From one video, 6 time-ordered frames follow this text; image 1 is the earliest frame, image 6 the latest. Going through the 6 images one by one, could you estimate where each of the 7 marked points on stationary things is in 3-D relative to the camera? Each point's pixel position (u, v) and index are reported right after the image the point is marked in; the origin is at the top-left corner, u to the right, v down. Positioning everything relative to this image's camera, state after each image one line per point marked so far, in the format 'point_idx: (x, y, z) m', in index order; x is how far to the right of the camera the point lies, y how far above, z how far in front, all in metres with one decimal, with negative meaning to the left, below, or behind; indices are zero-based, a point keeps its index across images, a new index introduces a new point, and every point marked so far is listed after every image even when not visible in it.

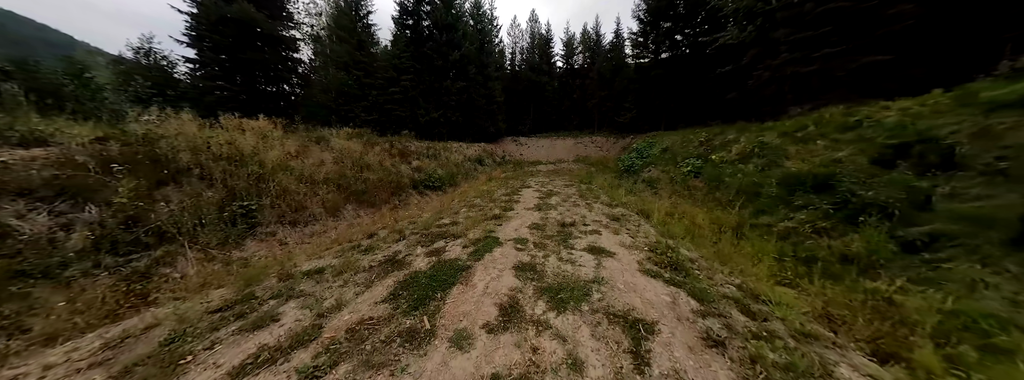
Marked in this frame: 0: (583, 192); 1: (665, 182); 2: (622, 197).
0: (+3.3, 0.0, +10.3) m
1: (+7.4, +0.5, +11.1) m
2: (+4.6, -0.2, +9.9) m
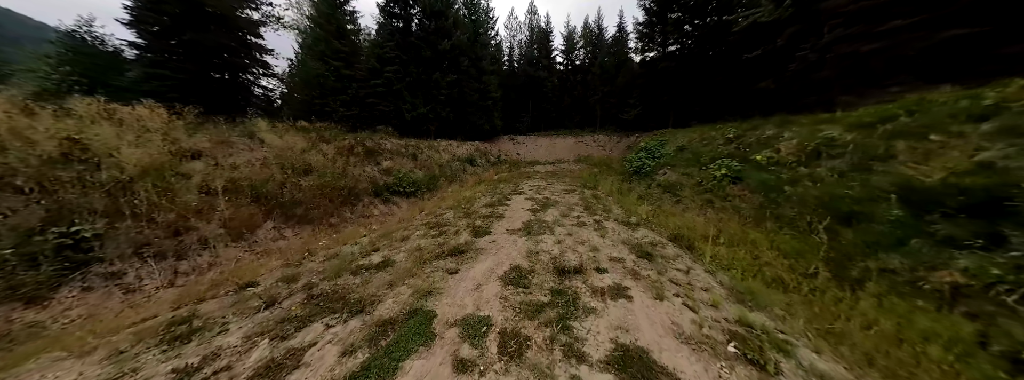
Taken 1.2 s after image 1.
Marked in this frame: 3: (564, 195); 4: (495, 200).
0: (+2.7, -0.3, +8.0) m
1: (+6.8, +0.1, +8.8) m
2: (+4.0, -0.6, +7.6) m
3: (+2.0, -0.1, +9.0) m
4: (-0.7, -0.3, +8.3) m
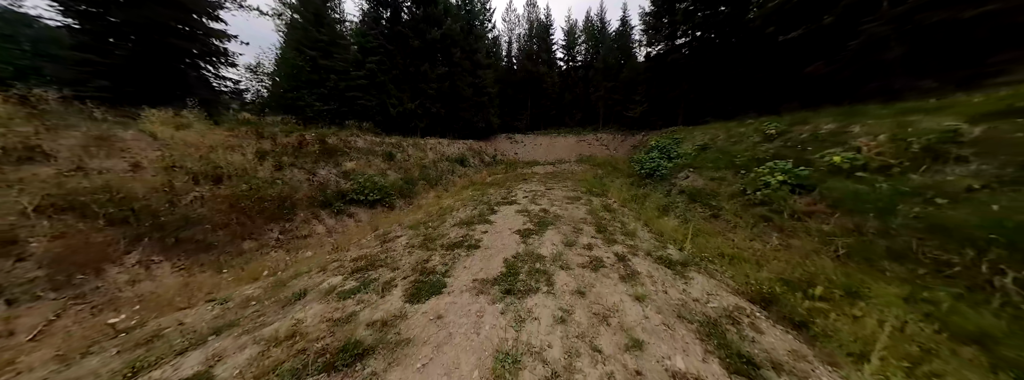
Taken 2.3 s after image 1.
0: (+2.3, -0.6, +6.0) m
1: (+6.4, -0.2, +6.8) m
2: (+3.7, -0.9, +5.6) m
3: (+1.6, -0.4, +7.0) m
4: (-1.1, -0.6, +6.3) m
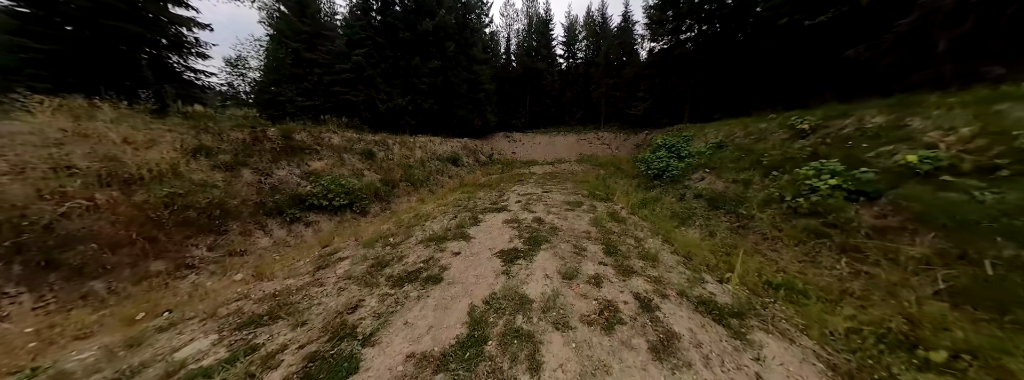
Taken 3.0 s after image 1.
0: (+2.0, -0.7, +4.8) m
1: (+6.1, -0.3, +5.7) m
2: (+3.4, -1.0, +4.4) m
3: (+1.3, -0.6, +5.8) m
4: (-1.4, -0.7, +5.1) m
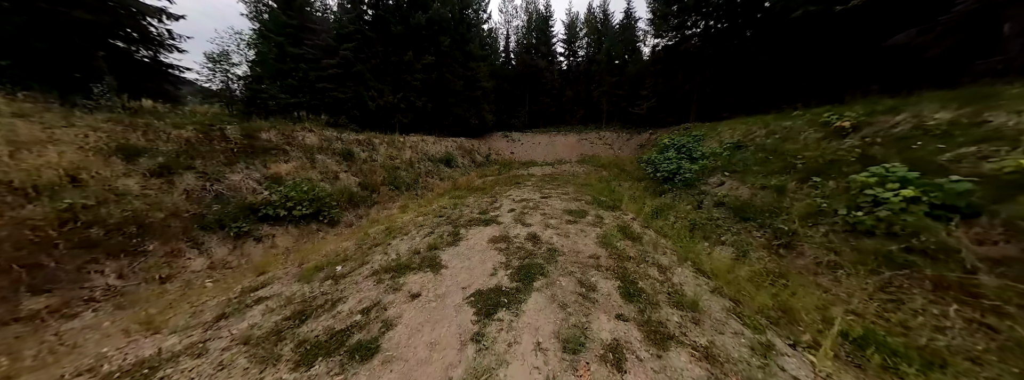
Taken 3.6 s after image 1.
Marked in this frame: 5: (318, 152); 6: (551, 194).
0: (+1.8, -0.9, +3.8) m
1: (+5.9, -0.5, +4.7) m
2: (+3.1, -1.2, +3.4) m
3: (+1.1, -0.8, +4.8) m
4: (-1.6, -0.9, +4.2) m
5: (-7.1, +1.4, +8.5) m
6: (+1.3, -0.2, +8.0) m
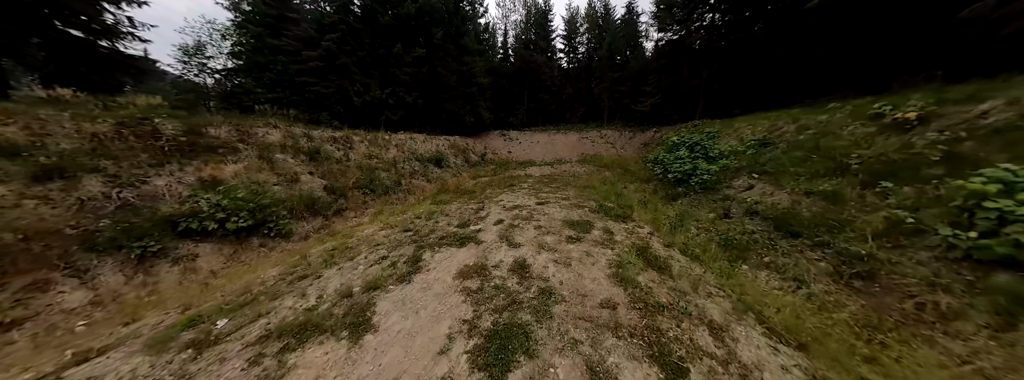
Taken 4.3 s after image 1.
0: (+1.5, -1.1, +2.7) m
1: (+5.7, -0.7, +3.6) m
2: (+2.9, -1.4, +2.3) m
3: (+0.8, -0.9, +3.7) m
4: (-1.9, -1.1, +3.0) m
5: (-7.4, +1.3, +7.3) m
6: (+1.1, -0.3, +6.9) m
